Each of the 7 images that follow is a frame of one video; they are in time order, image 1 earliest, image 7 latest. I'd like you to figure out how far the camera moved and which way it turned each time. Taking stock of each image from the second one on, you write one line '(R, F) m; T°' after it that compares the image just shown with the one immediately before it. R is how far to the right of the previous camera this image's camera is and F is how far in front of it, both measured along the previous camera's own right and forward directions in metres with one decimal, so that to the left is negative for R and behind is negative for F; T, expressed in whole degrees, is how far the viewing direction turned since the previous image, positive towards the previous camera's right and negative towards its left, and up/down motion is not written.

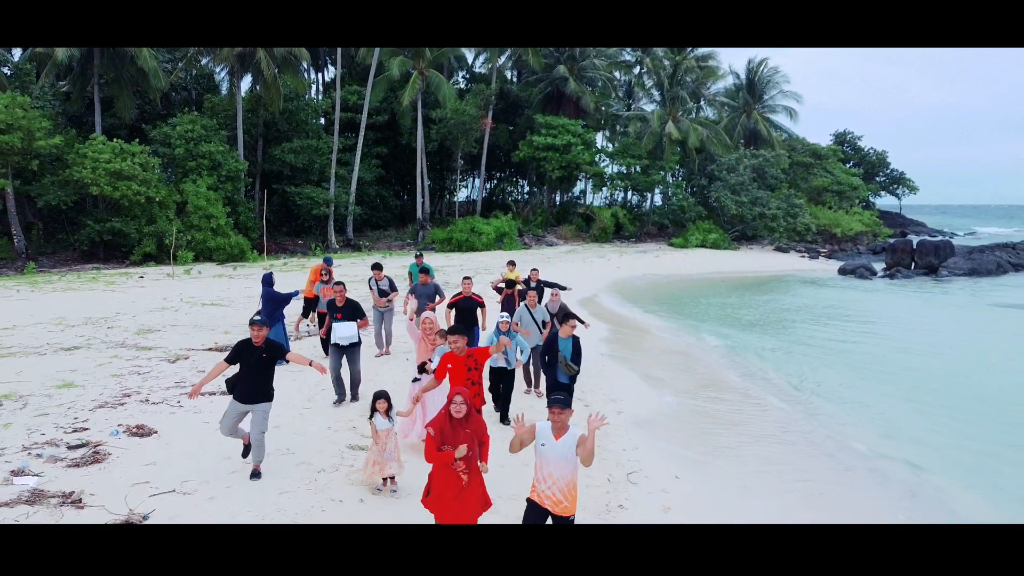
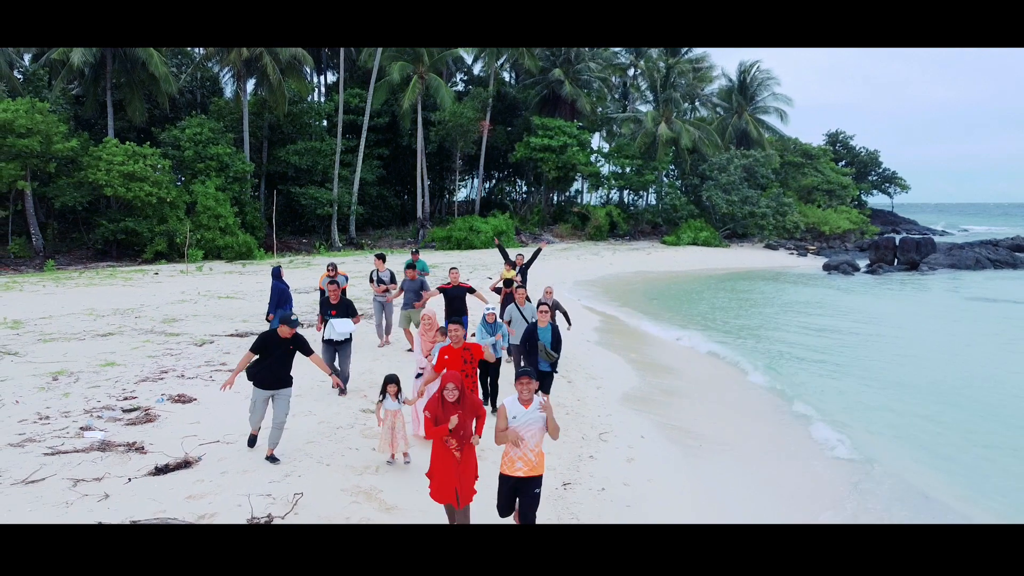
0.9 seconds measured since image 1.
(+0.1, -0.9) m; 0°
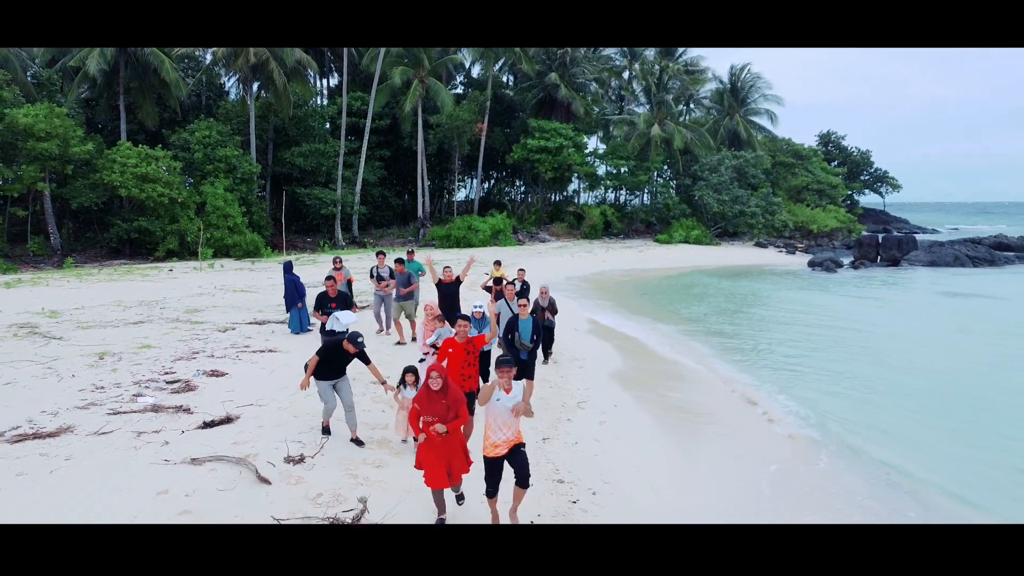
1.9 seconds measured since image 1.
(+0.1, -0.9) m; 0°
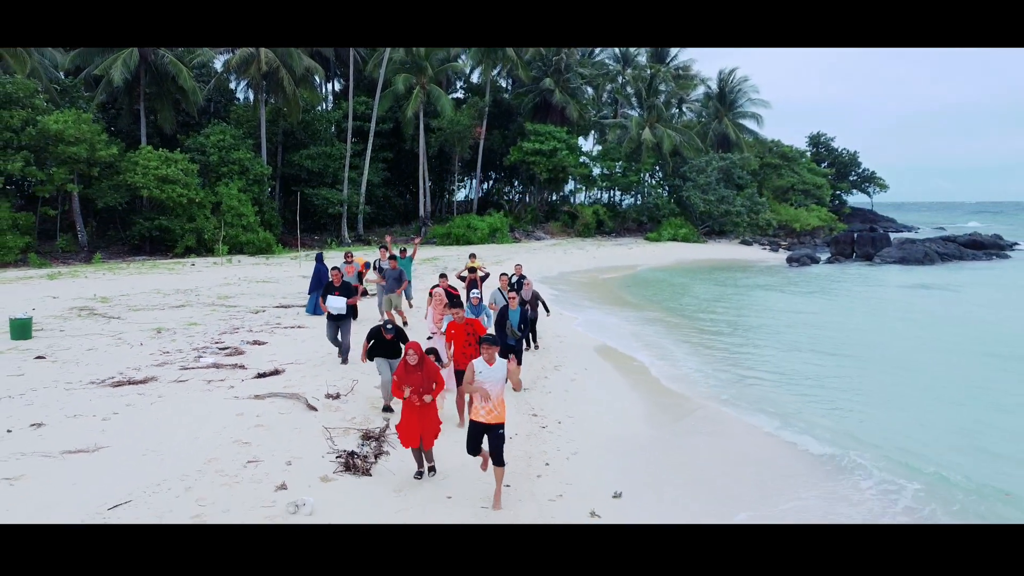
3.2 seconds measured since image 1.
(+0.2, -1.5) m; 0°
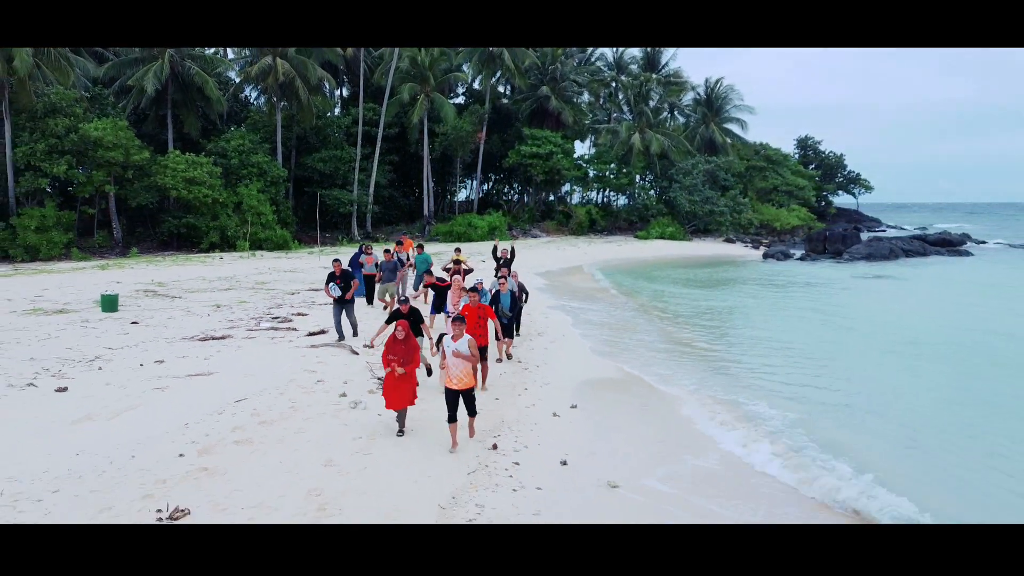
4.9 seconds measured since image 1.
(+0.2, -2.1) m; 0°
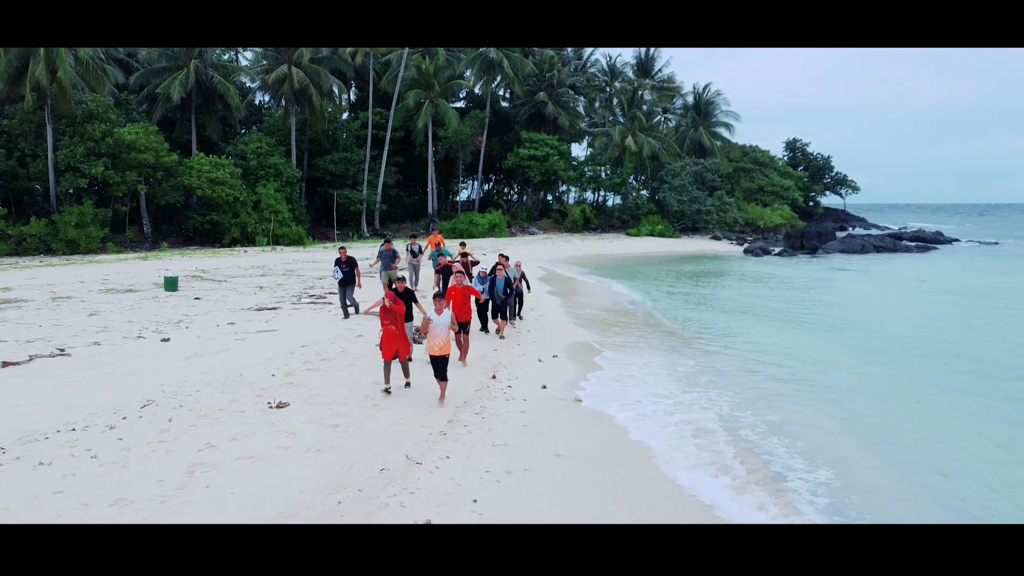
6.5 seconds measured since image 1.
(+0.1, -2.1) m; 0°
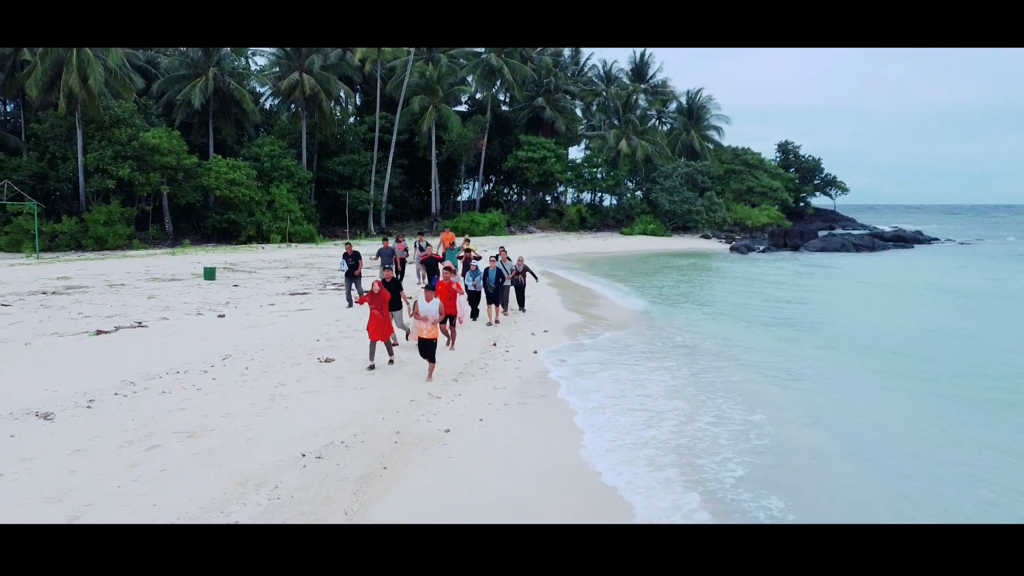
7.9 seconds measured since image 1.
(0.0, -1.7) m; 0°
